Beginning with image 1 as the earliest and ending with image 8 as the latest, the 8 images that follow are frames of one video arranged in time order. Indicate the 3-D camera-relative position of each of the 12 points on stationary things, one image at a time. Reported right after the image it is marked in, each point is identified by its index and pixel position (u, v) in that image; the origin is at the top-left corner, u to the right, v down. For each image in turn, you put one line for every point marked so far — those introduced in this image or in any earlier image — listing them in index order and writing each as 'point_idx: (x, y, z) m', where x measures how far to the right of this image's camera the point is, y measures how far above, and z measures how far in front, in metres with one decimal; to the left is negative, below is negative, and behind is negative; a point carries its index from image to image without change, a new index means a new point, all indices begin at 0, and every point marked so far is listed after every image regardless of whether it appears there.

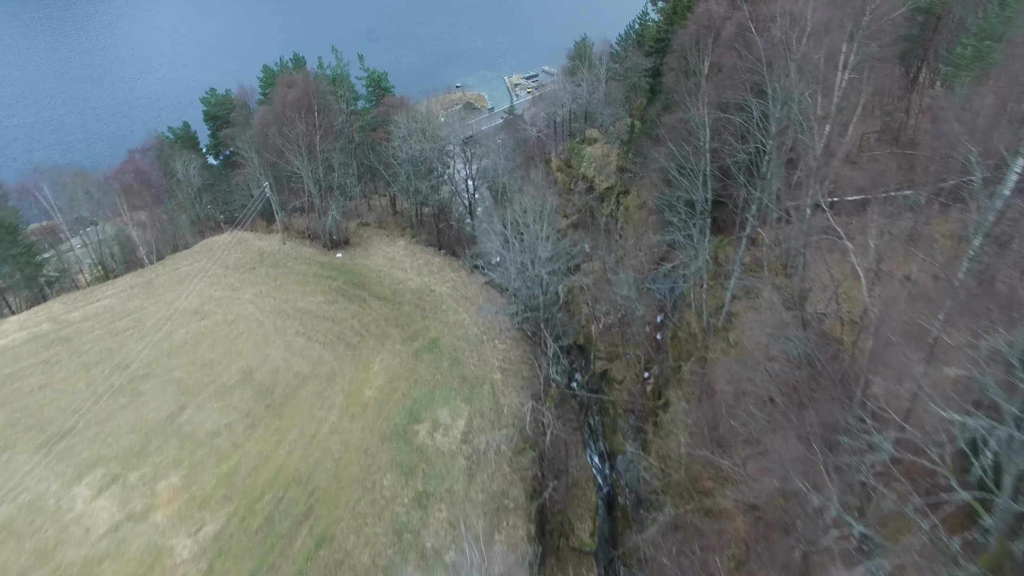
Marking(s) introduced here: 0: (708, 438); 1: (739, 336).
0: (+5.5, -4.2, +18.0) m
1: (+7.0, -1.5, +19.7) m
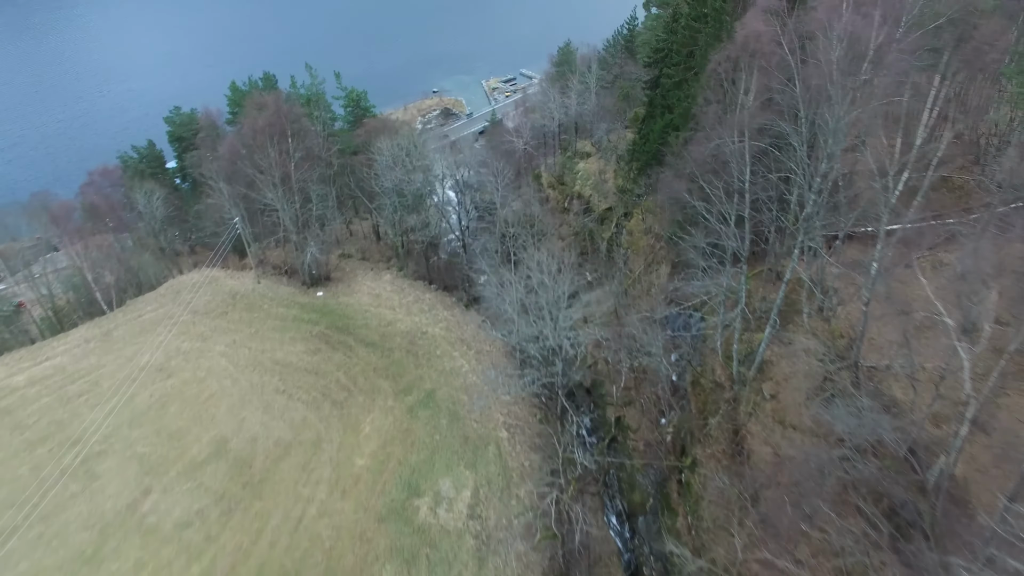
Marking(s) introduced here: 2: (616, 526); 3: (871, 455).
0: (+5.9, -5.5, +15.9) m
1: (+7.2, -2.8, +17.6) m
2: (+3.1, -7.1, +19.1) m
3: (+7.9, -3.7, +14.0) m
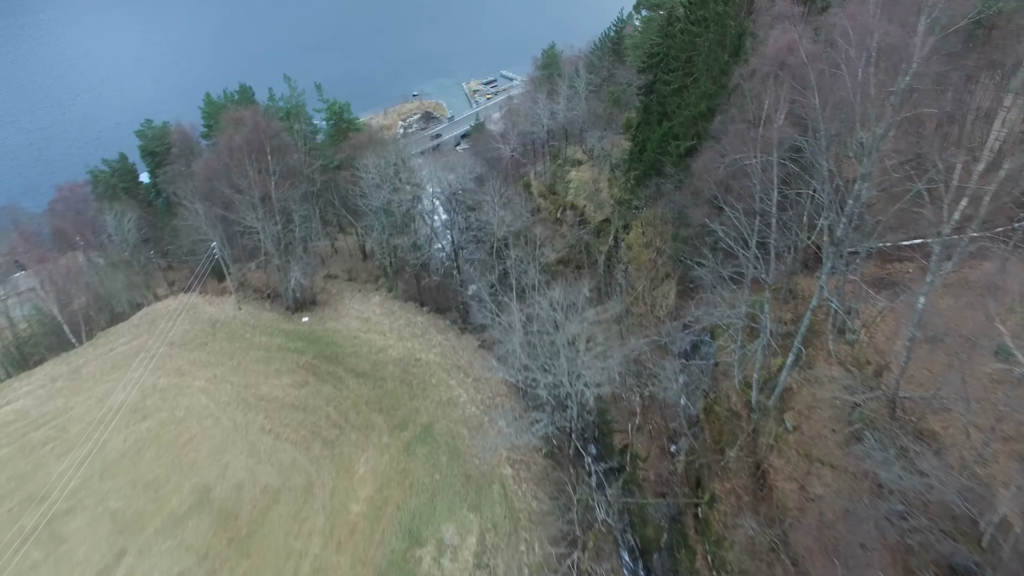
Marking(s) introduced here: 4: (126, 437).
0: (+6.2, -6.2, +14.9) m
1: (+7.4, -3.4, +16.6) m
2: (+3.3, -7.9, +18.0) m
3: (+8.1, -4.3, +13.0) m
4: (-11.6, -4.5, +19.2) m
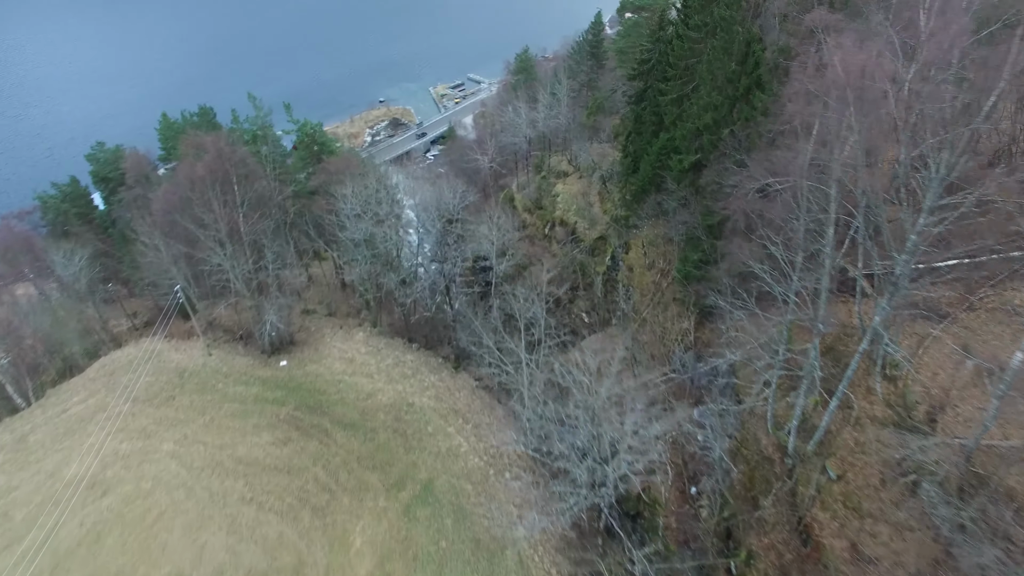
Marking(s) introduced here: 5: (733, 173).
0: (+6.8, -7.0, +13.3) m
1: (+7.8, -4.2, +15.1) m
2: (+3.9, -8.9, +16.3) m
3: (+8.7, -5.1, +11.5) m
4: (-11.2, -6.1, +16.8) m
5: (+6.6, +3.5, +19.5) m
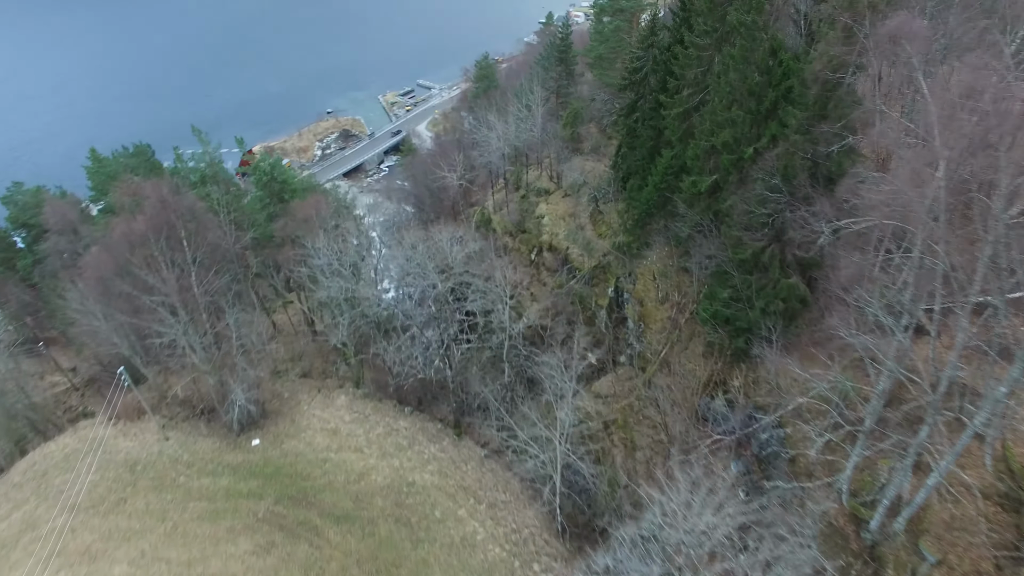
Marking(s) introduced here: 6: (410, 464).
0: (+8.0, -8.1, +11.1) m
1: (+8.7, -5.3, +12.9) m
2: (+5.0, -10.1, +13.9) m
3: (+9.9, -6.1, +9.5) m
4: (-10.3, -8.3, +13.3) m
5: (+6.8, +2.4, +17.2) m
6: (-3.0, -5.1, +19.0) m
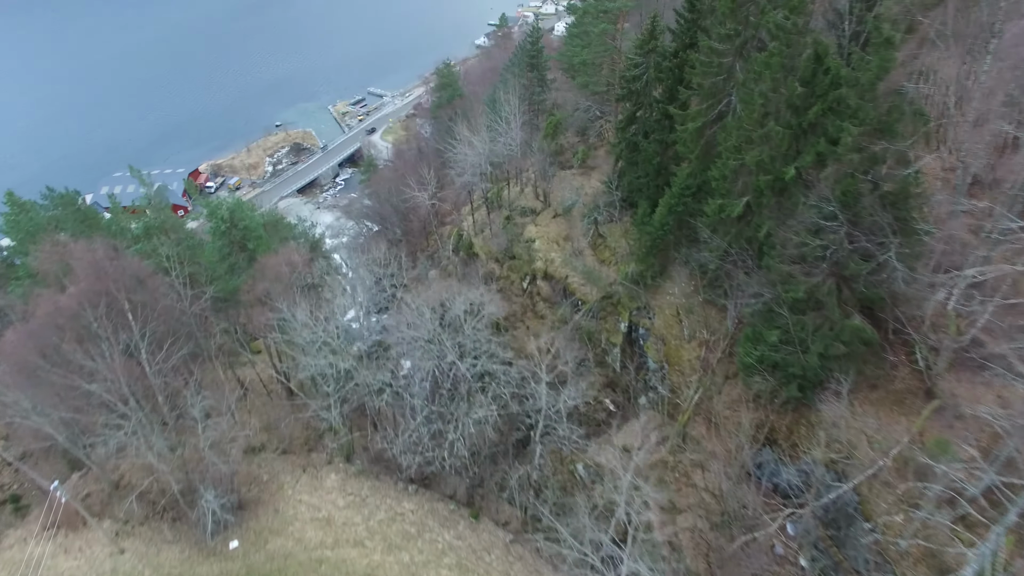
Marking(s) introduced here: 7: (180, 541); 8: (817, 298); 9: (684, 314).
0: (+9.4, -9.0, +9.0) m
1: (+9.8, -6.1, +10.8) m
2: (+6.3, -11.2, +11.6) m
3: (+11.3, -6.8, +7.5) m
4: (-8.9, -10.3, +10.0) m
5: (+7.1, +1.4, +15.0) m
6: (-2.3, -6.7, +16.2) m
7: (-8.5, -6.5, +16.5) m
8: (+7.2, -0.2, +15.1) m
9: (+5.3, -0.7, +19.7) m
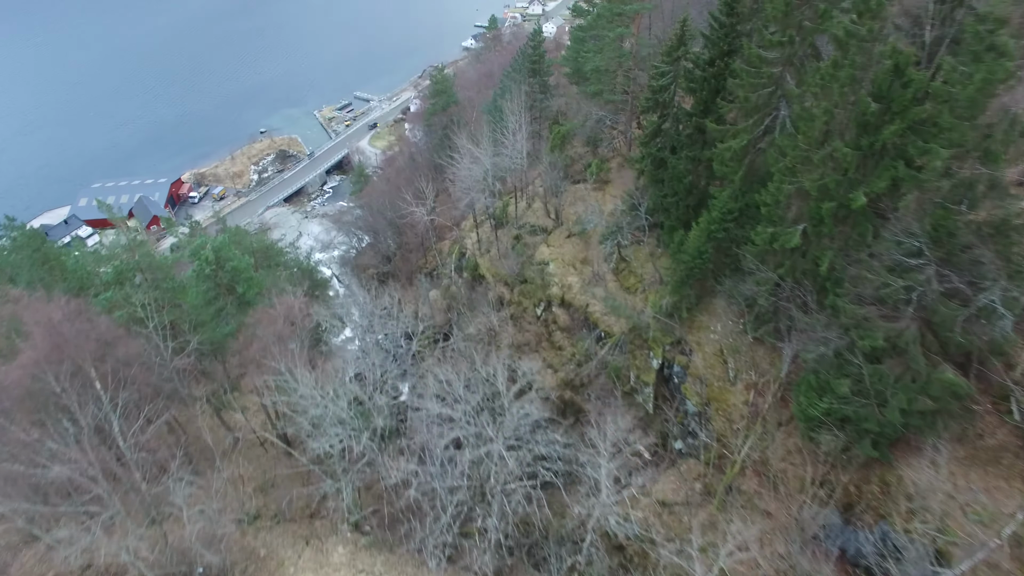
0: (+10.4, -9.9, +7.1) m
1: (+10.7, -7.0, +8.9) m
2: (+7.3, -12.2, +9.6) m
3: (+12.3, -7.7, +5.6) m
4: (-7.9, -11.5, +7.8) m
5: (+7.8, +0.4, +13.0) m
6: (-1.5, -7.8, +14.0) m
7: (-7.7, -7.7, +14.2) m
8: (+8.0, -1.2, +13.1) m
9: (+5.9, -1.7, +17.7) m
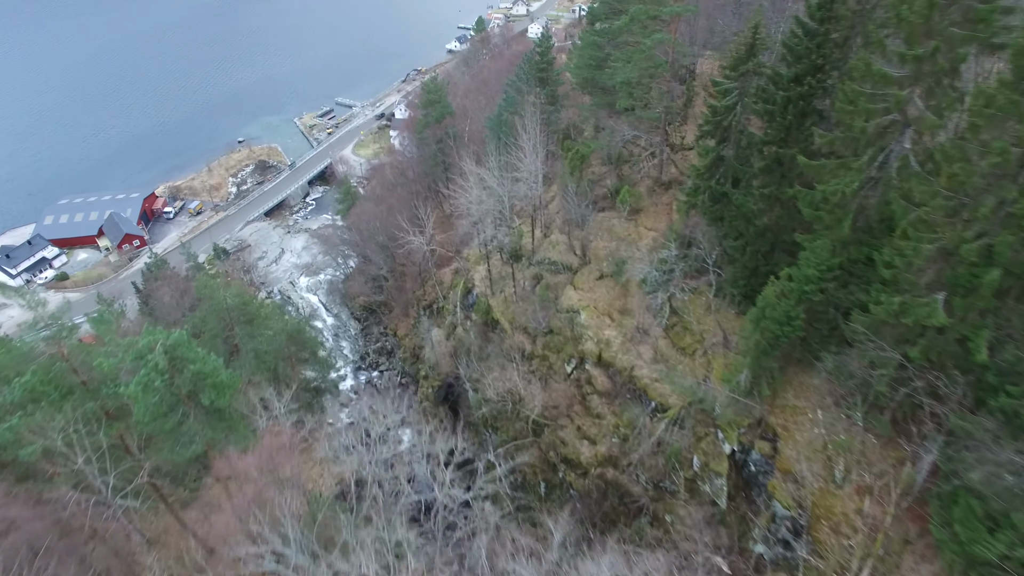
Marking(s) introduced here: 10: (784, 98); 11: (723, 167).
0: (+11.9, -11.5, +3.5) m
1: (+12.1, -8.6, +5.3) m
2: (+8.8, -13.8, +5.9) m
3: (+13.8, -9.3, +2.0) m
4: (-6.4, -13.5, +3.7) m
5: (+9.0, -1.2, +9.3) m
6: (-0.2, -9.7, +10.1) m
7: (-6.4, -9.7, +10.2) m
8: (+9.1, -2.8, +9.4) m
9: (+7.0, -3.4, +14.0) m
10: (+6.4, +4.5, +15.1) m
11: (+5.7, +3.2, +17.6) m
